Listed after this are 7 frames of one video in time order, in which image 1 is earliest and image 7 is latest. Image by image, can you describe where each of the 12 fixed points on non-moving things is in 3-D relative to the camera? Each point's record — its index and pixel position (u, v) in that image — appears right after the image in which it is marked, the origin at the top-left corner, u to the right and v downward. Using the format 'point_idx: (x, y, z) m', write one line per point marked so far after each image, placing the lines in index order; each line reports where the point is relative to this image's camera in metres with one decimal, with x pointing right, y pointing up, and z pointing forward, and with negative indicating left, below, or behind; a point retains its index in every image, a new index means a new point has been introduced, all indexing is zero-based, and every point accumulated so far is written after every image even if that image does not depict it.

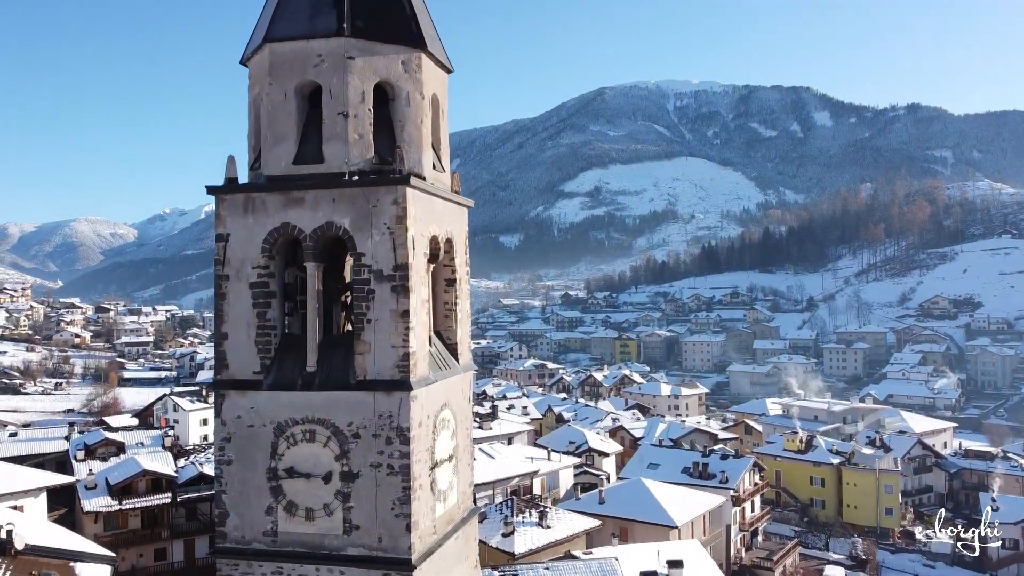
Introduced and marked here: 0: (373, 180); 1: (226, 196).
0: (-0.7, +0.6, +3.5) m
1: (-1.5, +0.5, +3.7) m
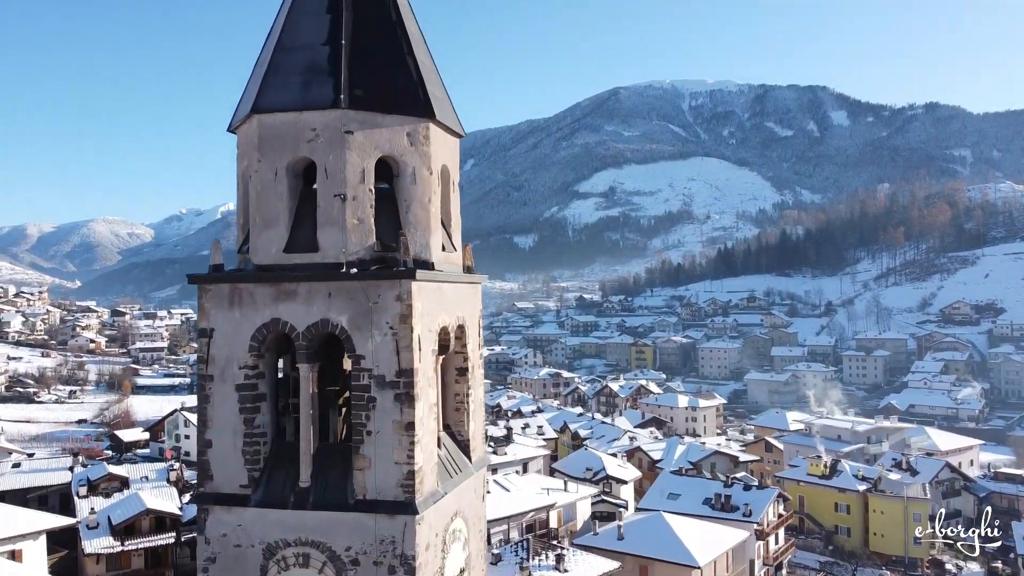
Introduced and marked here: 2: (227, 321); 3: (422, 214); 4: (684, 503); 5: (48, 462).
0: (-0.6, +0.1, +3.1) m
1: (-1.4, 0.0, +3.3) m
2: (-1.4, -0.2, +3.3) m
3: (-0.4, +0.4, +3.3) m
4: (+3.7, -4.6, +14.4) m
5: (-8.2, -3.1, +12.0) m
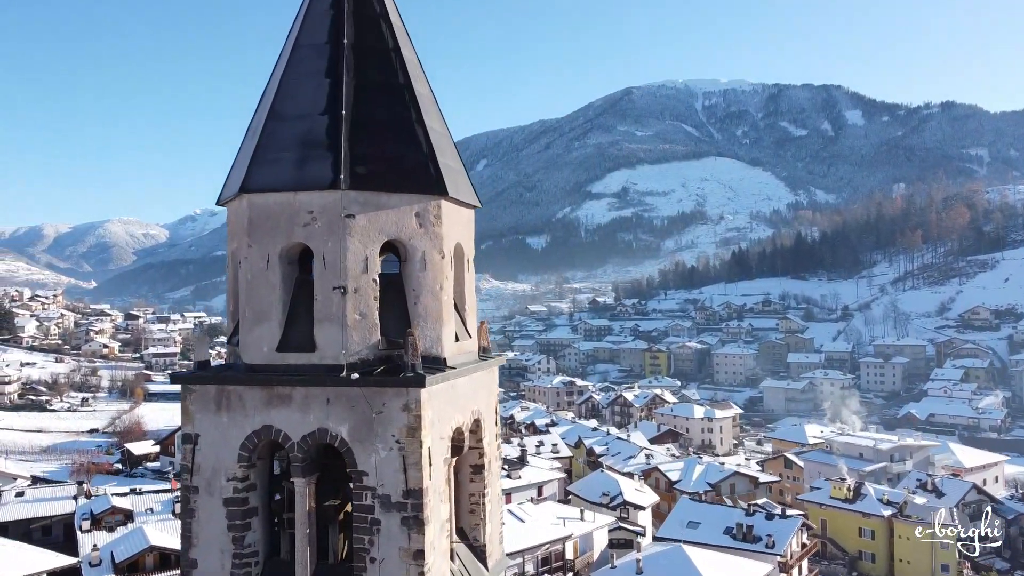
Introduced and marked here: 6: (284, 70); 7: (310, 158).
0: (-0.5, -0.4, +2.7) m
1: (-1.3, -0.4, +2.9) m
2: (-1.3, -0.6, +2.9) m
3: (-0.3, -0.1, +2.9) m
4: (+3.9, -5.0, +13.9) m
5: (-8.0, -3.5, +11.7) m
6: (-1.0, +0.9, +3.0) m
7: (-0.8, +0.5, +2.8) m
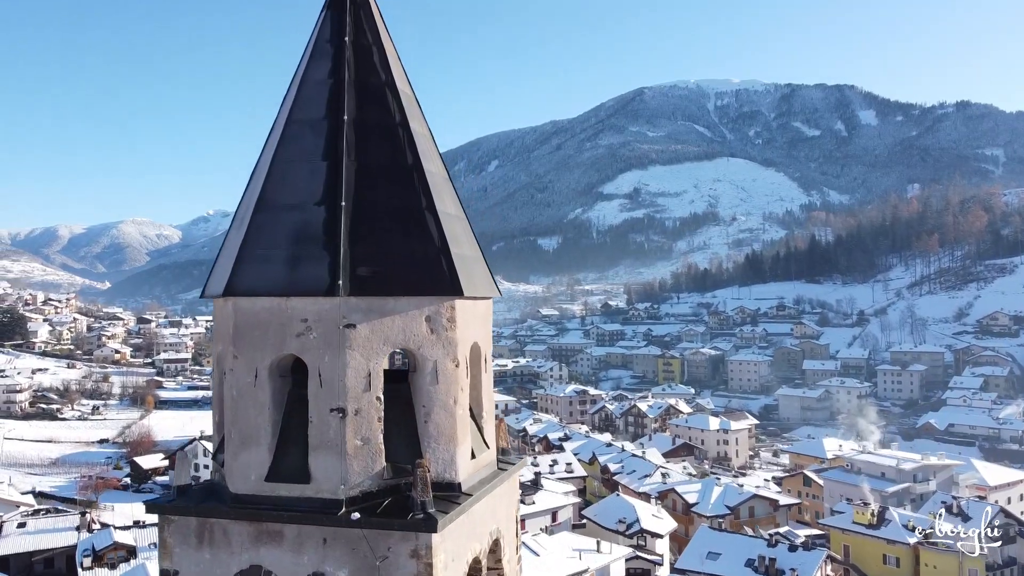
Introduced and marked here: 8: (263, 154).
0: (-0.4, -0.8, +2.3) m
1: (-1.3, -0.8, +2.5) m
2: (-1.2, -1.0, +2.5) m
3: (-0.2, -0.5, +2.5) m
4: (+4.2, -5.5, +13.5) m
5: (-7.7, -3.9, +11.4) m
6: (-0.9, +0.5, +2.6) m
7: (-0.7, +0.1, +2.4) m
8: (-1.0, +0.5, +2.6) m
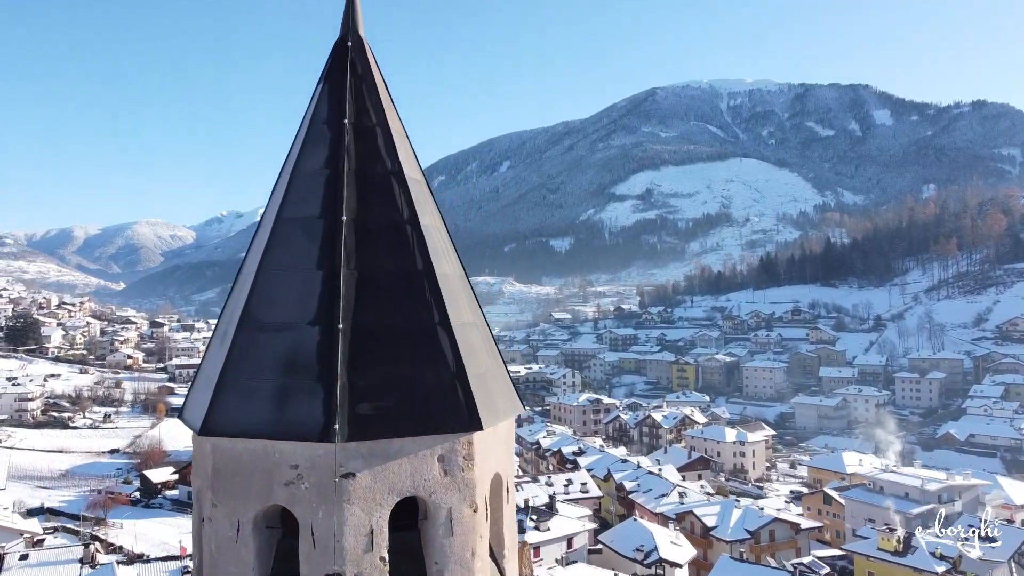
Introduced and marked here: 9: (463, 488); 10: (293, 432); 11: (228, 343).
0: (-0.3, -1.2, +1.9) m
1: (-1.1, -1.3, +2.1) m
2: (-1.1, -1.4, +2.1) m
3: (-0.1, -0.9, +2.1) m
4: (+4.5, -5.9, +13.0) m
5: (-7.5, -4.3, +11.2) m
6: (-0.8, +0.1, +2.2) m
7: (-0.6, -0.3, +2.0) m
8: (-0.8, +0.1, +2.2) m
9: (-0.1, -0.6, +2.1) m
10: (-0.6, -0.4, +2.0) m
11: (-0.9, -0.2, +2.1) m
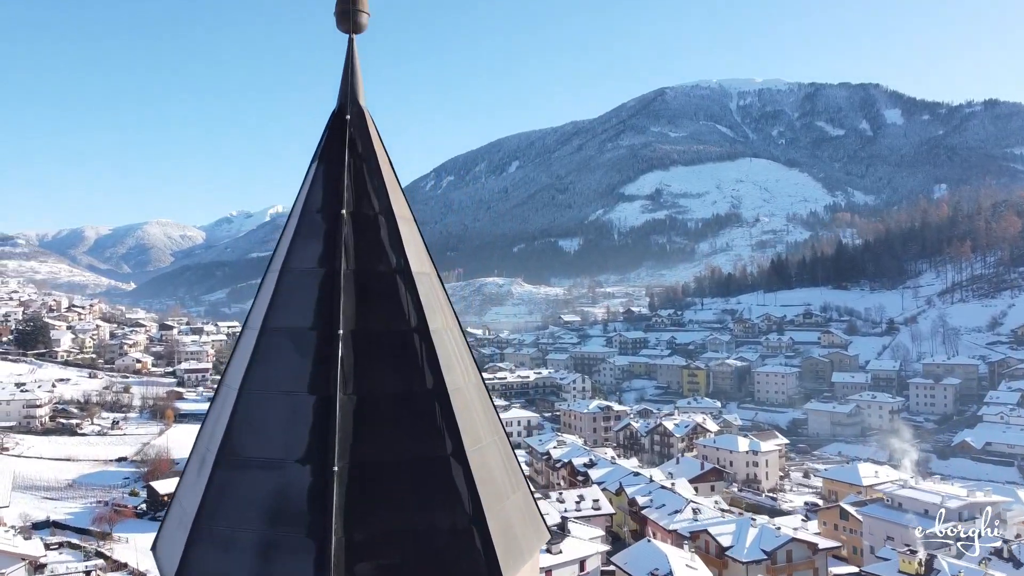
0: (-0.2, -1.6, +1.5) m
1: (-1.1, -1.6, +1.8) m
2: (-1.0, -1.8, +1.8) m
3: (0.0, -1.3, +1.8) m
4: (+4.7, -6.2, +12.6) m
5: (-7.3, -4.6, +10.9) m
6: (-0.7, -0.2, +1.8) m
7: (-0.5, -0.7, +1.7) m
8: (-0.8, -0.2, +1.9) m
9: (0.0, -1.0, +1.8) m
10: (-0.5, -0.8, +1.6) m
11: (-0.8, -0.5, +1.8) m
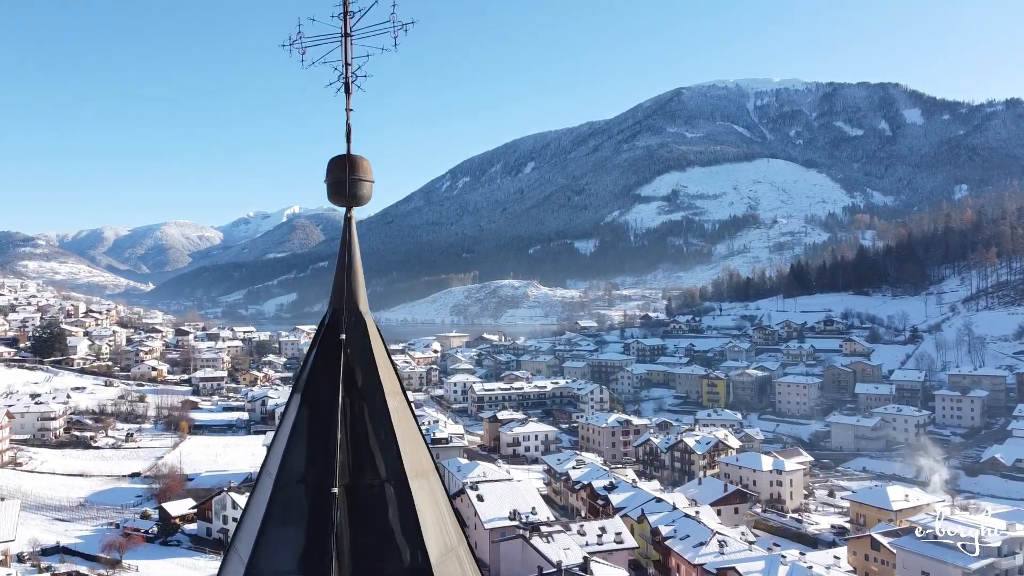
0: (-0.1, -2.2, +0.9) m
1: (-0.9, -2.2, +1.1) m
2: (-0.8, -2.4, +1.1) m
3: (+0.1, -1.9, +1.1) m
4: (+5.1, -6.9, +11.8) m
5: (-6.9, -5.2, +10.4) m
6: (-0.5, -0.9, +1.2) m
7: (-0.4, -1.3, +1.0) m
8: (-0.6, -0.9, +1.3) m
9: (+0.1, -1.6, +1.1) m
10: (-0.4, -1.4, +1.0) m
11: (-0.6, -1.1, +1.2) m
